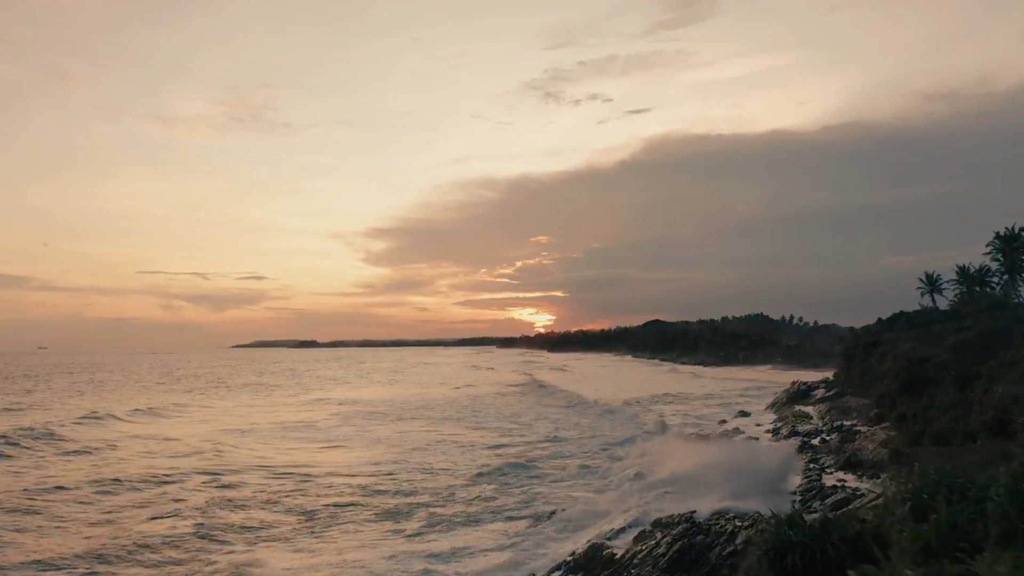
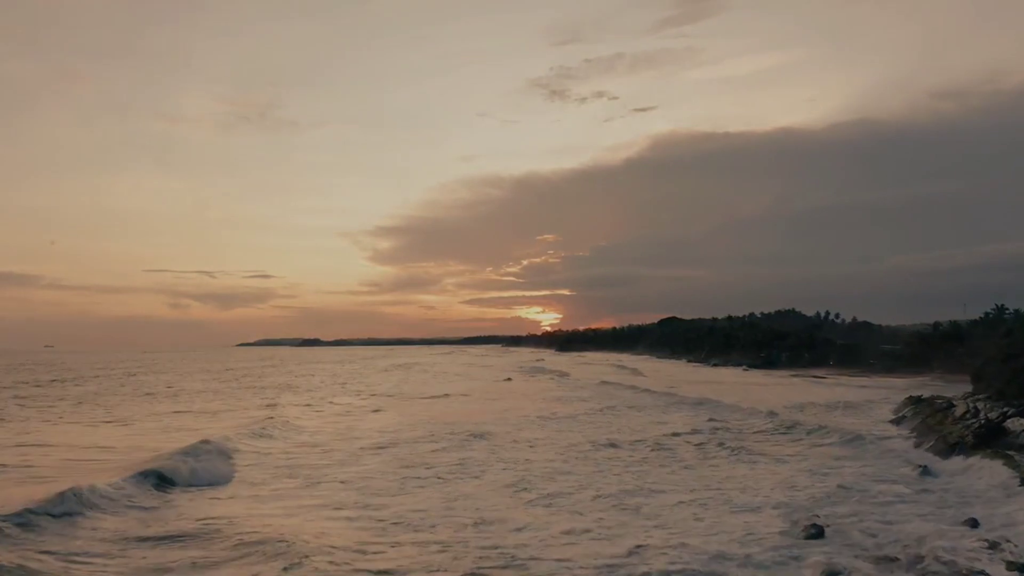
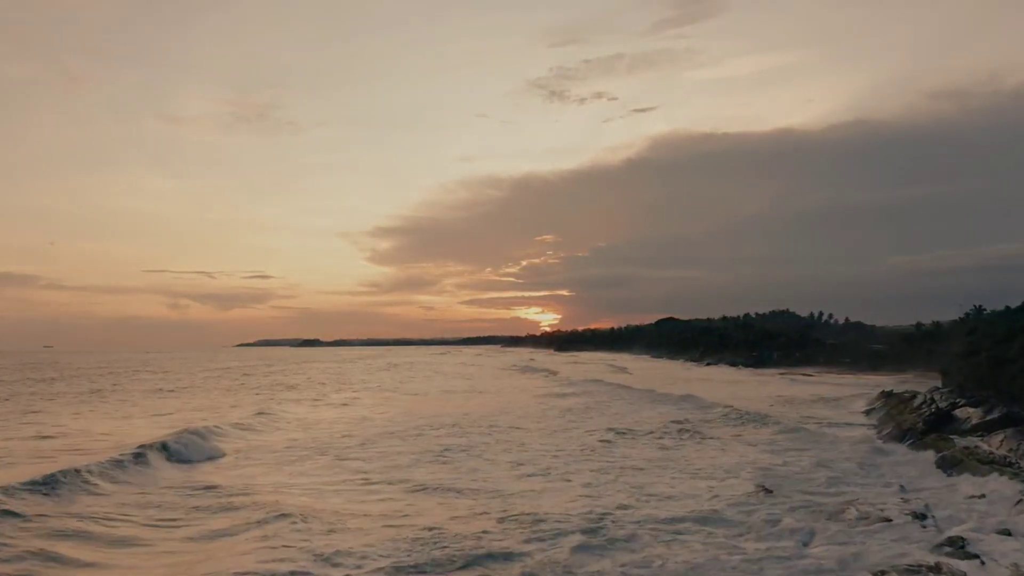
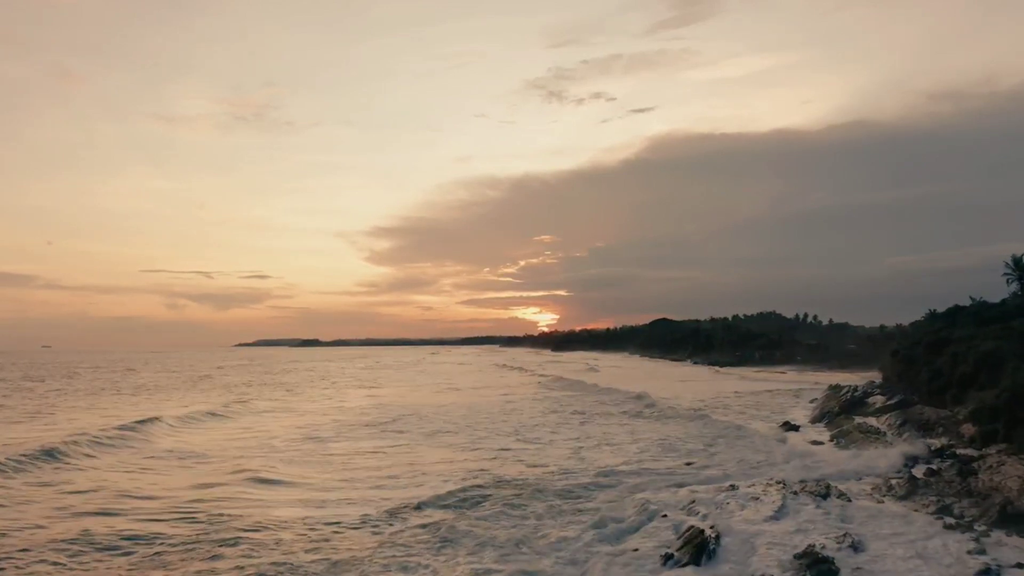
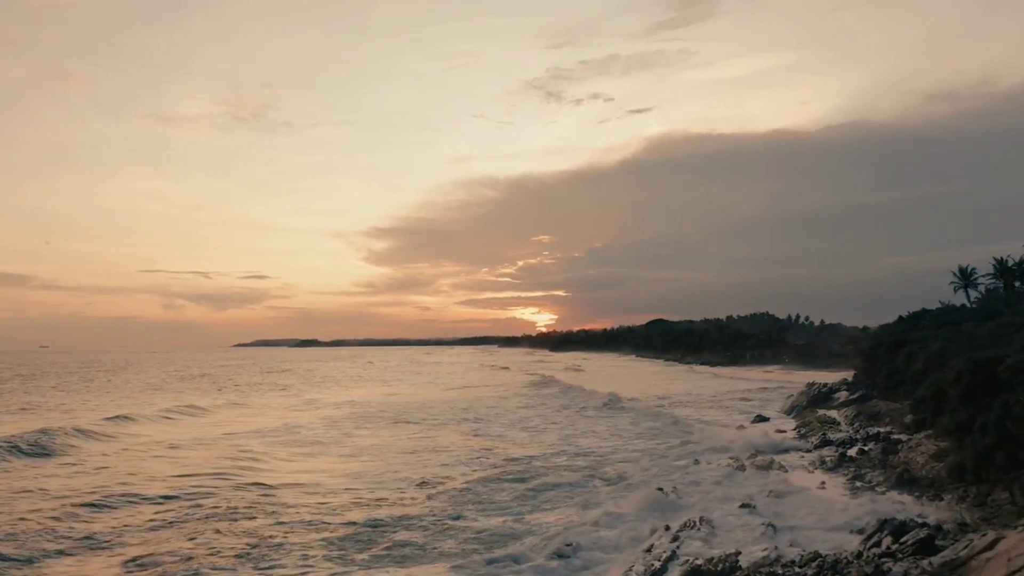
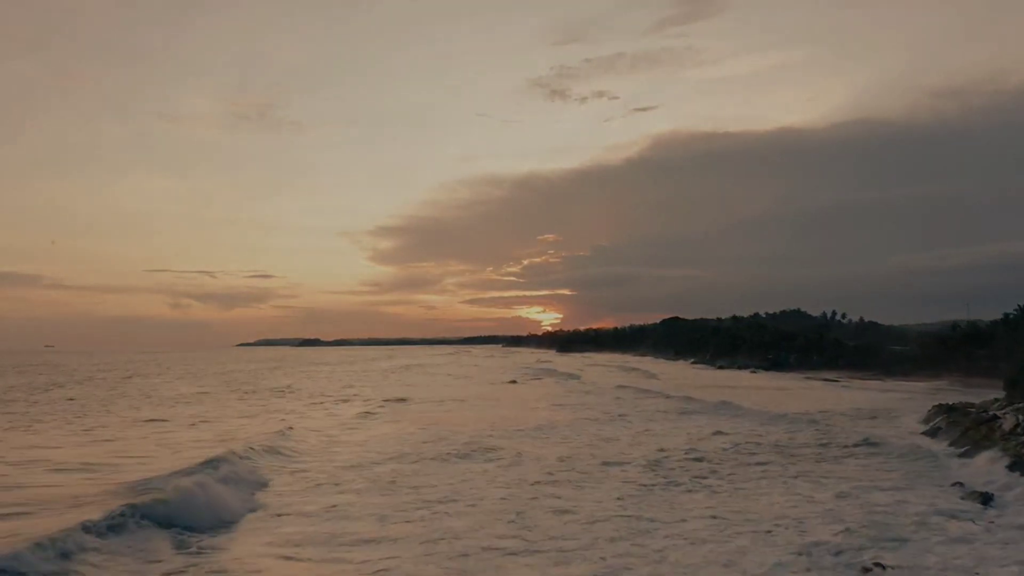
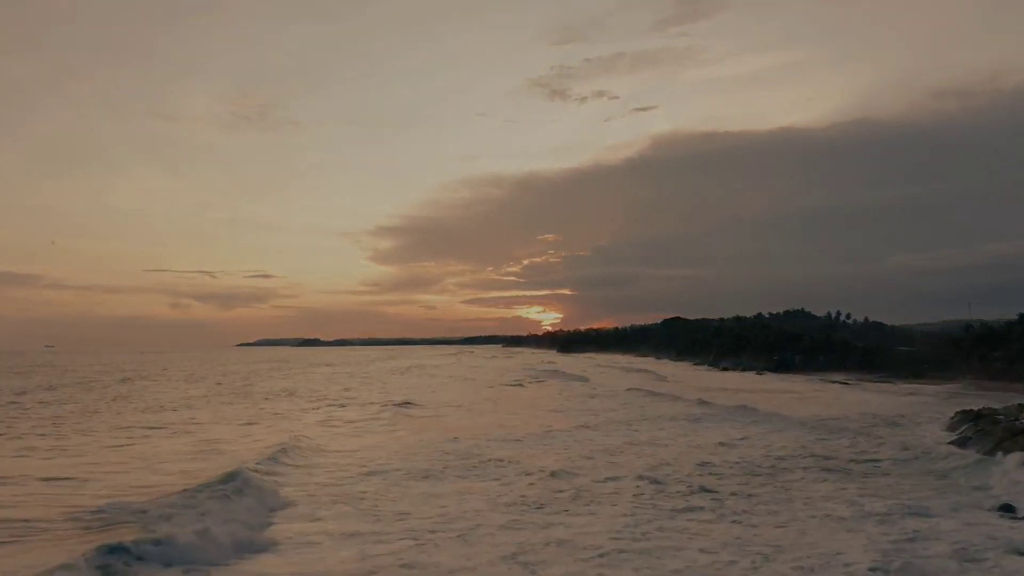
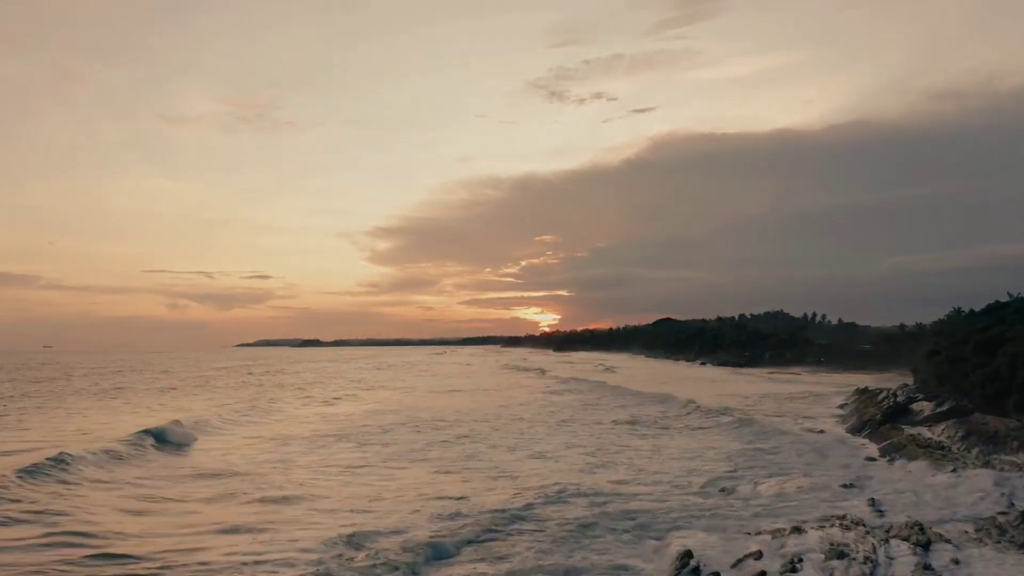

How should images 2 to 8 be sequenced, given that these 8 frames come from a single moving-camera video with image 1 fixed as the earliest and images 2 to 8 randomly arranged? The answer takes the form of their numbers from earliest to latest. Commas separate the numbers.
5, 4, 8, 3, 2, 6, 7
